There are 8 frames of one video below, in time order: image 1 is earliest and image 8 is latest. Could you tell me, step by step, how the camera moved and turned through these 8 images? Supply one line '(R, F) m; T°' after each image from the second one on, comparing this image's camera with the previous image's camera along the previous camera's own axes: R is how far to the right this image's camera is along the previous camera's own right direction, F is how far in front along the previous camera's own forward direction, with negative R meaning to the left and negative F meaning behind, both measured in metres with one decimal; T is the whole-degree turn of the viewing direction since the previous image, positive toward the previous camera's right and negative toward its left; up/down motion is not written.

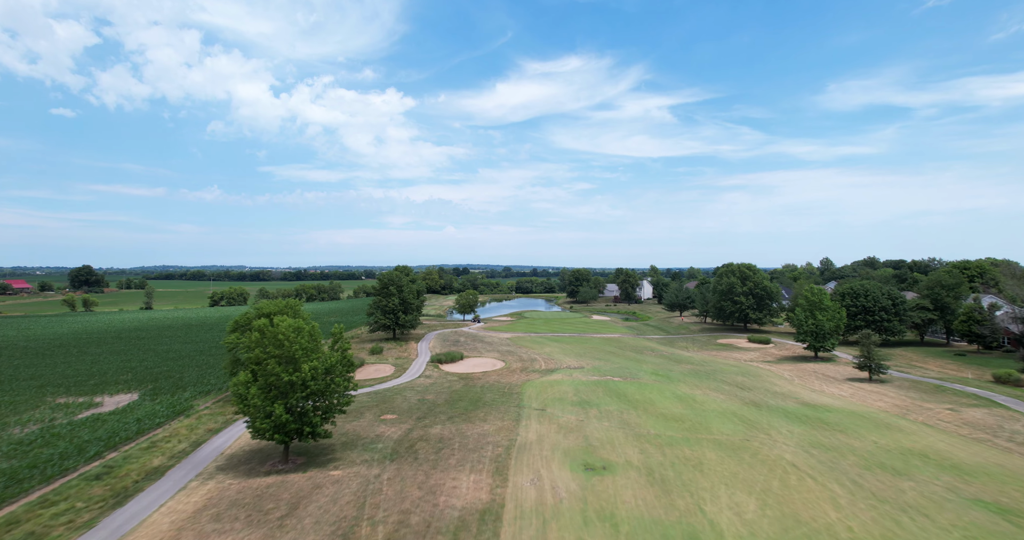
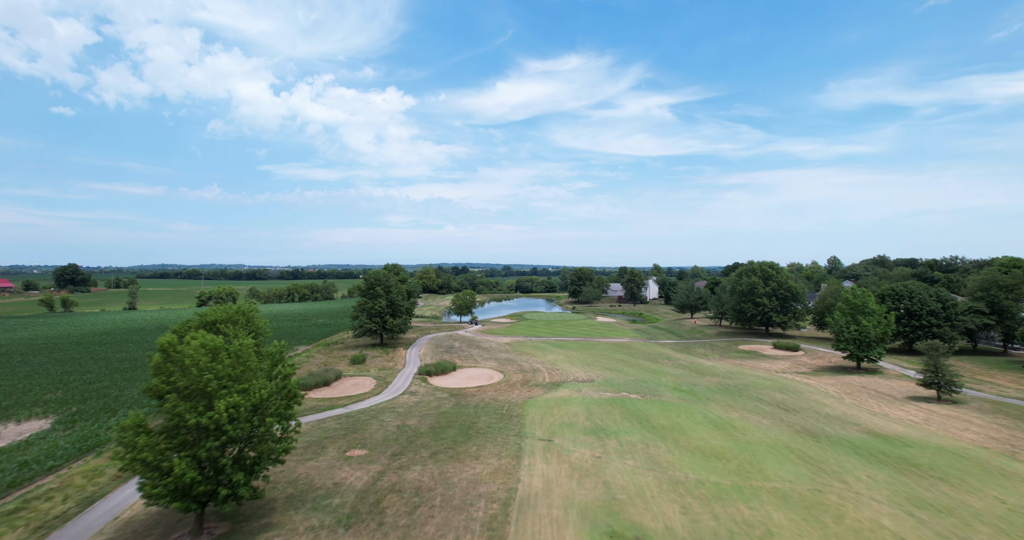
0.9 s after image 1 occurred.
(0.0, +5.3) m; 0°
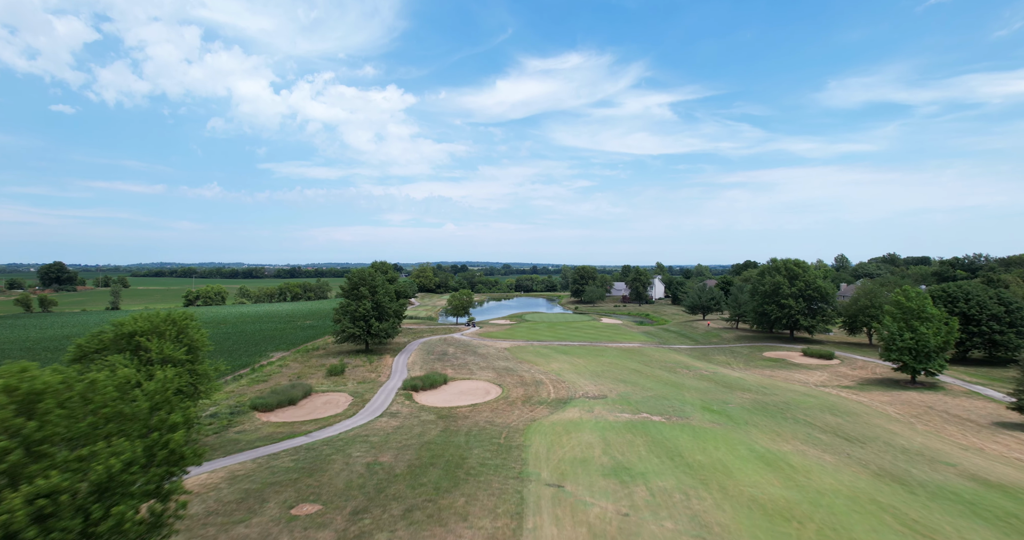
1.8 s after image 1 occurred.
(0.0, +5.2) m; 0°
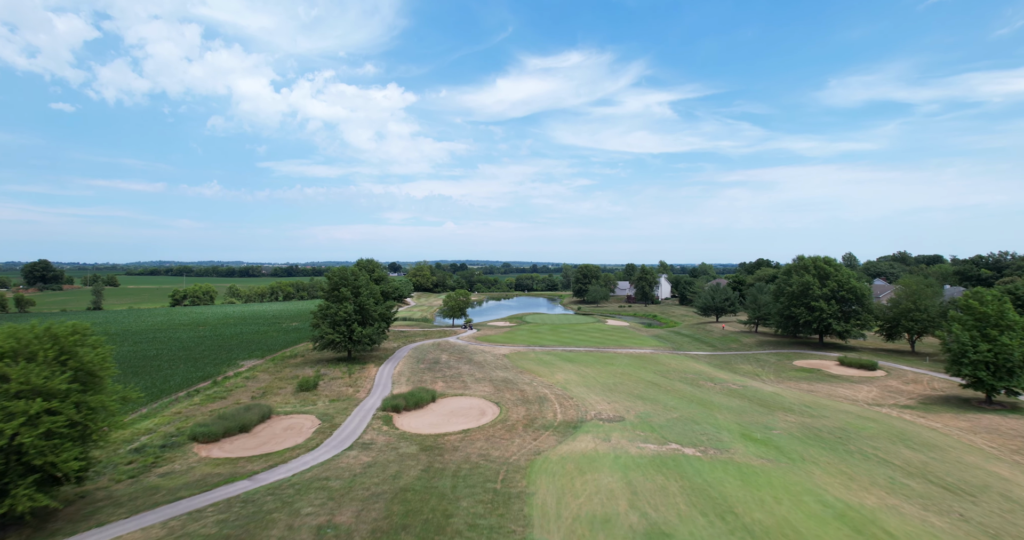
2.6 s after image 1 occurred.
(0.0, +5.1) m; 0°
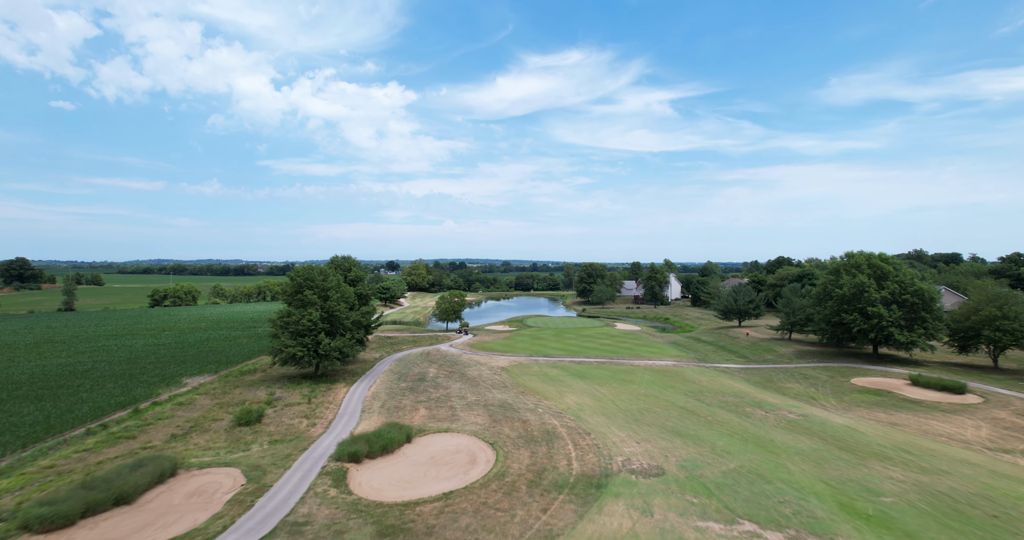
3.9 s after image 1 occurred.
(0.0, +7.2) m; 0°
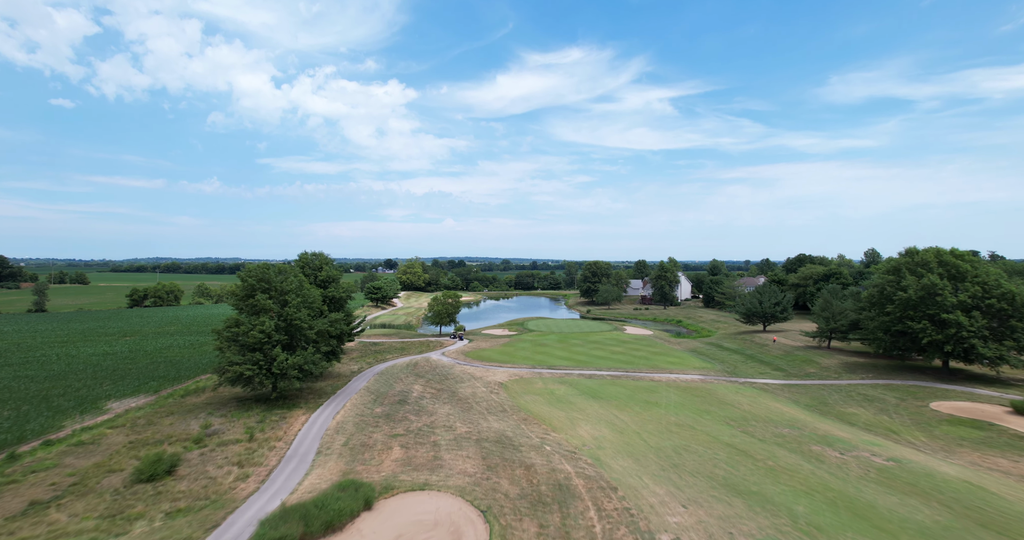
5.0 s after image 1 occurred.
(0.0, +6.5) m; 0°
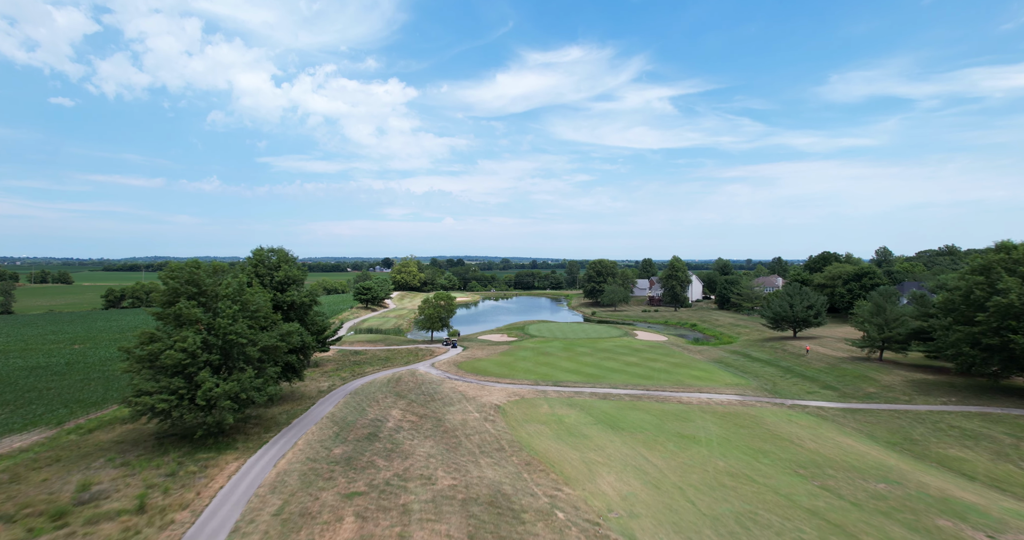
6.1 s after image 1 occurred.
(0.0, +6.6) m; 0°
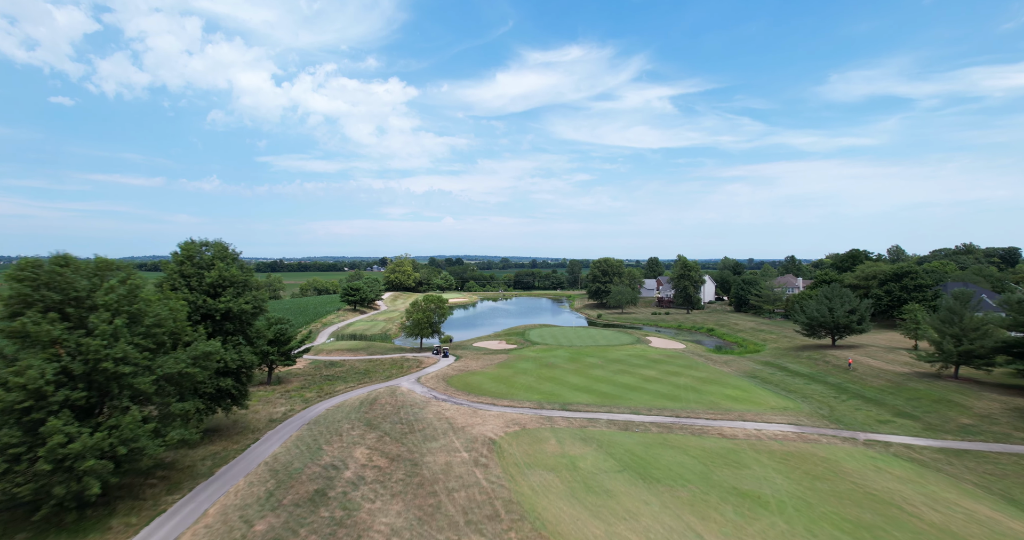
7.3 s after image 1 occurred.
(+0.1, +6.8) m; 0°
